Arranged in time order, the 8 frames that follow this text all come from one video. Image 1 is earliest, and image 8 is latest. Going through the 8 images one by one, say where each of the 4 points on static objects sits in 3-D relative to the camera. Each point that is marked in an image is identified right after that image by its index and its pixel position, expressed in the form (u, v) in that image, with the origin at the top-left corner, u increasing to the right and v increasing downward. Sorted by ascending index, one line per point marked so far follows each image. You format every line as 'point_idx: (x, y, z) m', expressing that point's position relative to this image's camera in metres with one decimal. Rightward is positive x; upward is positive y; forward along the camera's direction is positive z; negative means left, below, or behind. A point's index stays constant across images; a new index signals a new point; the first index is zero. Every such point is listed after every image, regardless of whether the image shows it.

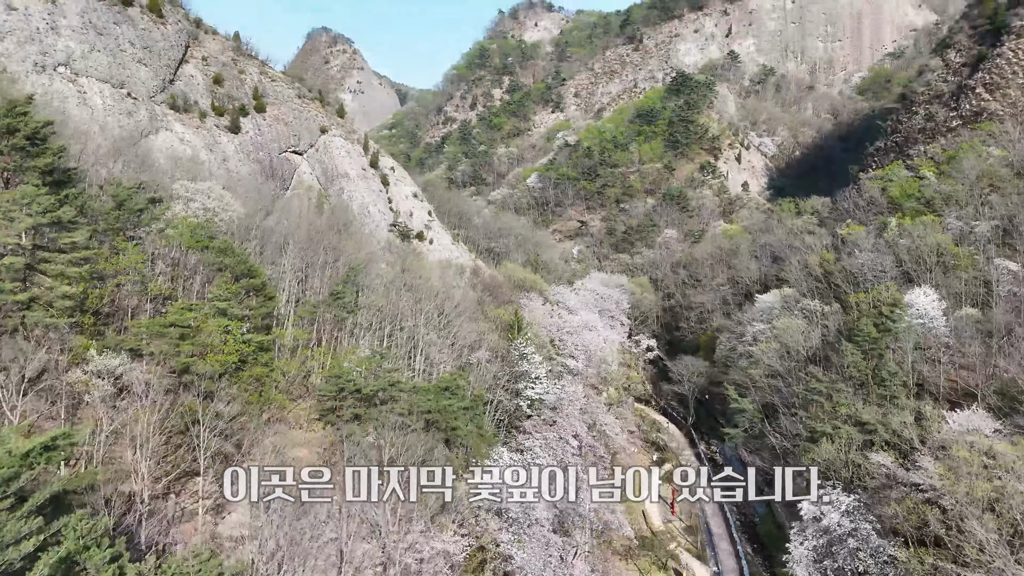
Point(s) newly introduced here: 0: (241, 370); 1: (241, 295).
0: (-6.8, -2.1, +18.1) m
1: (-7.3, -0.2, +19.3) m
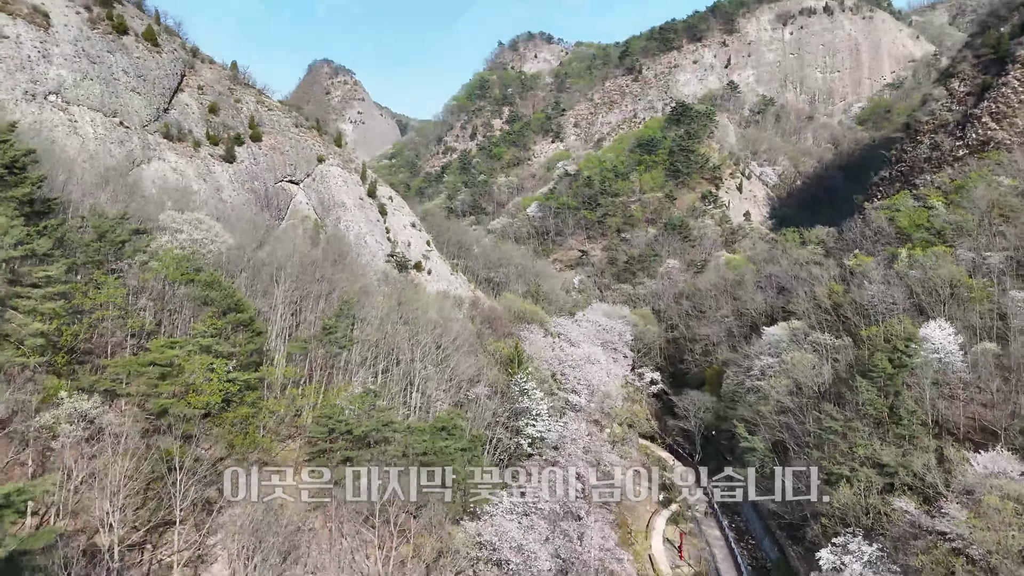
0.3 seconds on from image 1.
0: (-6.8, -2.9, +17.1) m
1: (-7.3, -1.1, +18.4) m
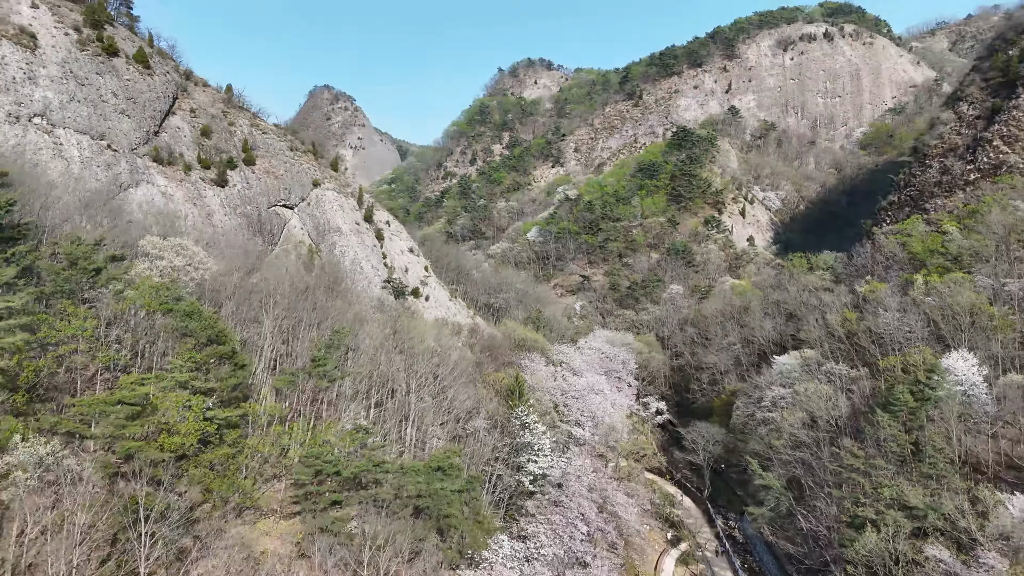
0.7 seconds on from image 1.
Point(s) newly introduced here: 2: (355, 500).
0: (-6.8, -3.6, +15.8) m
1: (-7.3, -1.8, +17.2) m
2: (-3.8, -5.2, +17.5) m
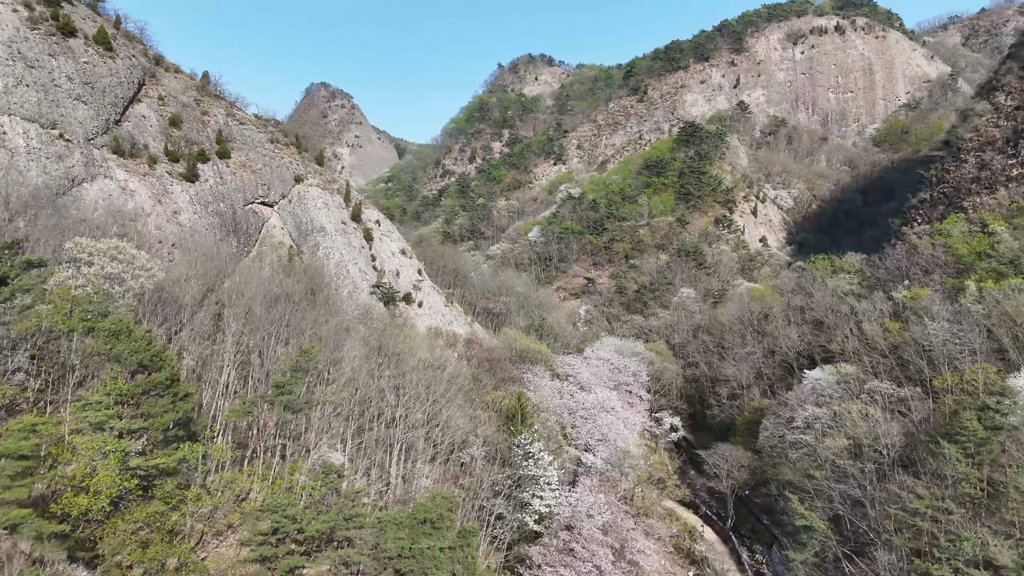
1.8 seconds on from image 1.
0: (-6.7, -3.9, +12.5) m
1: (-7.3, -2.1, +13.9) m
2: (-3.8, -5.5, +14.2) m
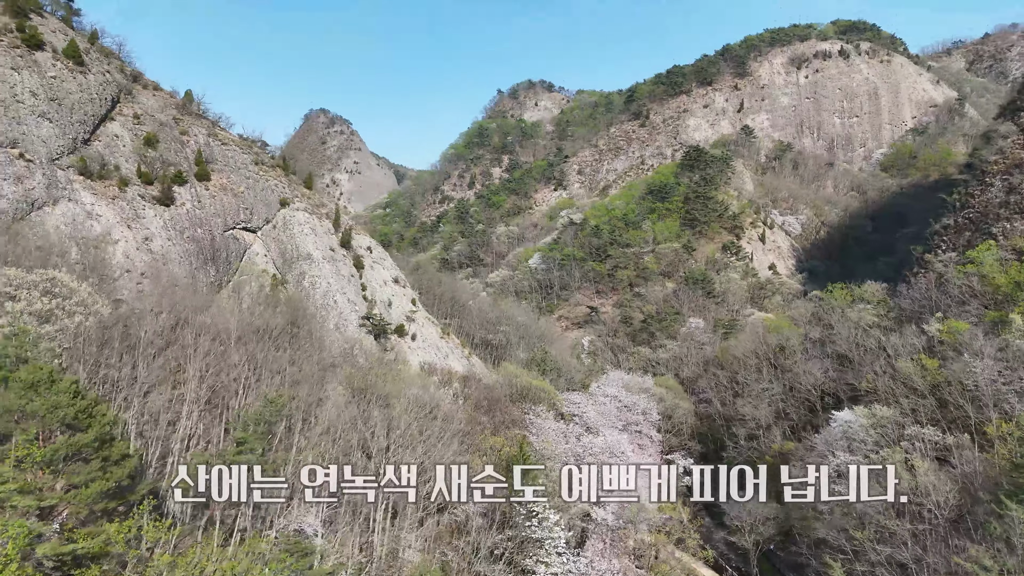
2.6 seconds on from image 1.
0: (-6.7, -4.5, +10.0) m
1: (-7.2, -2.8, +11.4) m
2: (-3.7, -6.2, +11.6) m
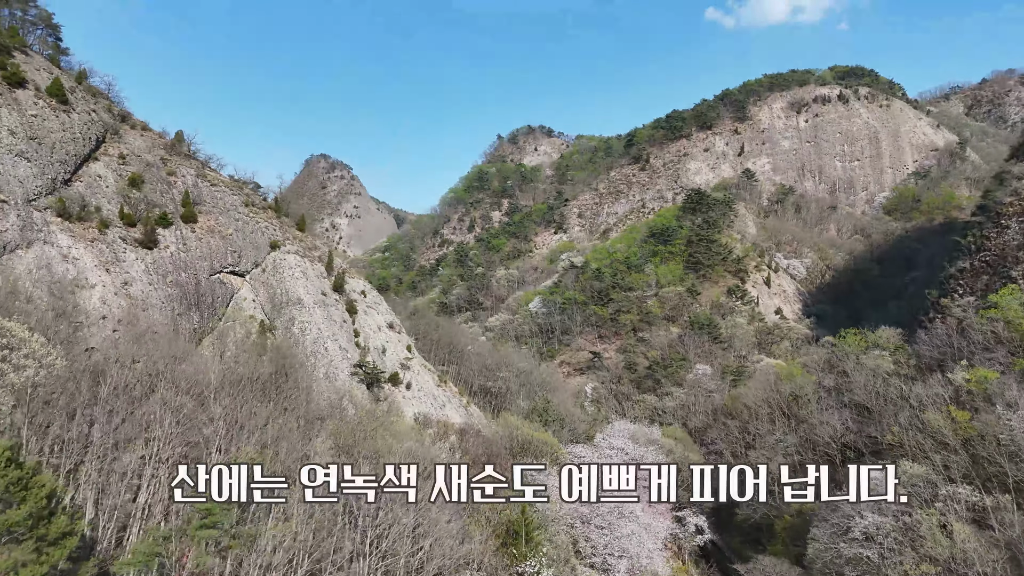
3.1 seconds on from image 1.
0: (-6.7, -5.1, +8.2) m
1: (-7.2, -3.5, +9.8) m
2: (-3.7, -6.9, +9.7) m
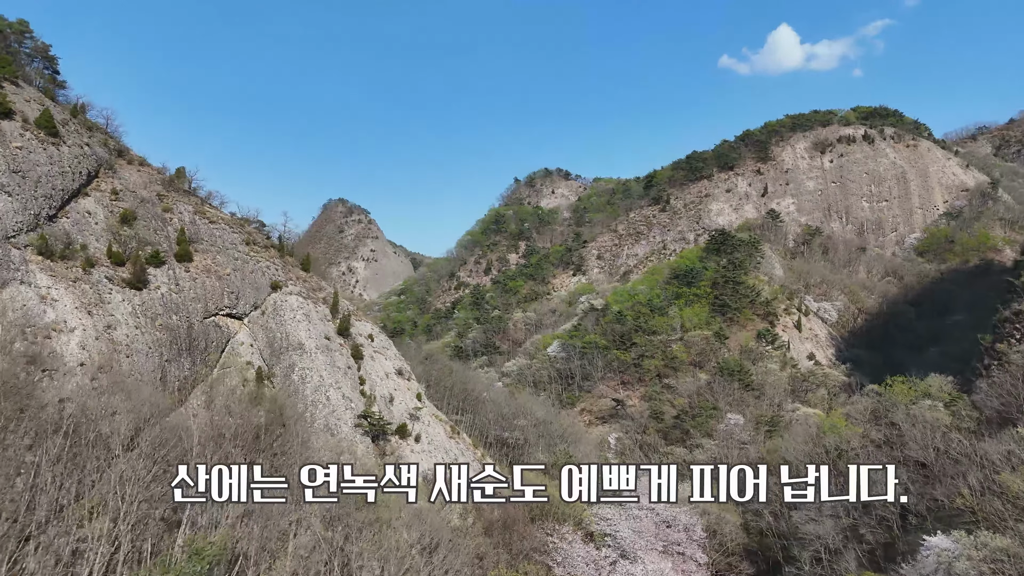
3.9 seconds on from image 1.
0: (-6.5, -5.5, +5.7) m
1: (-7.0, -3.9, +7.3) m
2: (-3.5, -7.3, +7.0) m
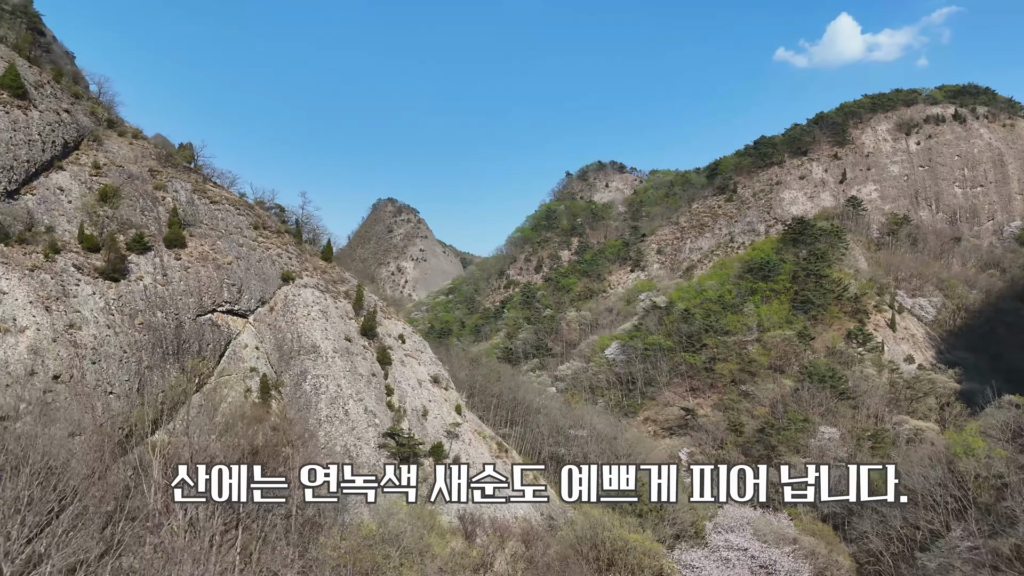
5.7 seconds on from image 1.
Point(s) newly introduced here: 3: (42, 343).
0: (-6.2, -5.2, +0.9) m
1: (-6.5, -3.6, +2.6) m
2: (-3.1, -7.0, +2.0) m
3: (-11.4, -1.3, +17.4) m
